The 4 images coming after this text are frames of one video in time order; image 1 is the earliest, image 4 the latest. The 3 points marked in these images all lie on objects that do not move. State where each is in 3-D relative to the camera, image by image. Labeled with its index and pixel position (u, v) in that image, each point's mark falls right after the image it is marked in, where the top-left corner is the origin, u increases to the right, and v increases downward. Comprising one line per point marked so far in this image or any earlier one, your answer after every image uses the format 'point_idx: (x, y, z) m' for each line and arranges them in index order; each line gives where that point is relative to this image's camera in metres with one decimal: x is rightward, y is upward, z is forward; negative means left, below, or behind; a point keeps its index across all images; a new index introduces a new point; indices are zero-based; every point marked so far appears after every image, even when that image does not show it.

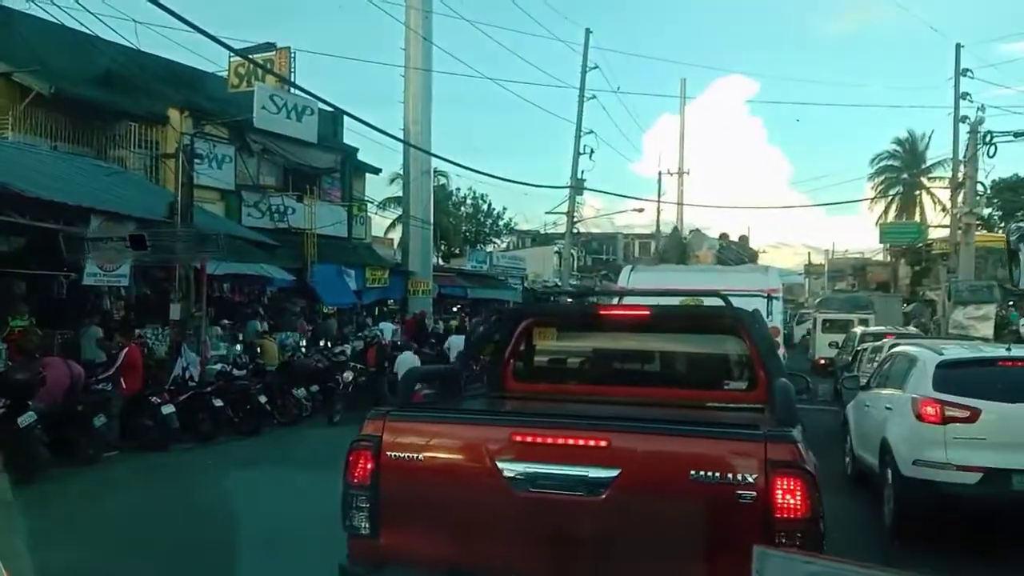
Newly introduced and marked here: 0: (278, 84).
0: (-4.2, +3.7, +17.6) m
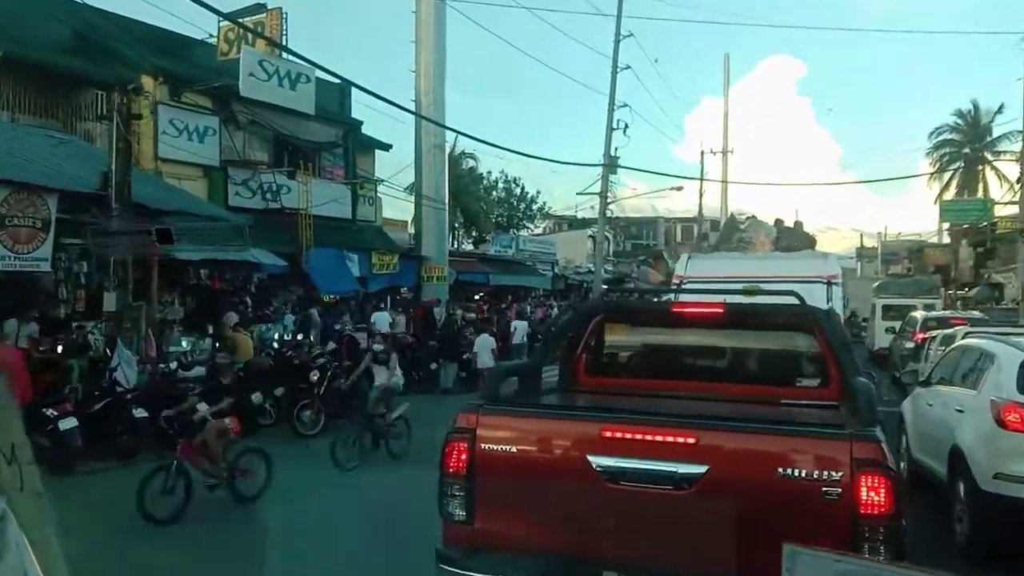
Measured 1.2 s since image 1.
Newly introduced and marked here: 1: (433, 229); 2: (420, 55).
0: (-3.9, +3.9, +15.9) m
1: (-1.6, +1.2, +19.4) m
2: (-1.9, +4.8, +19.9) m
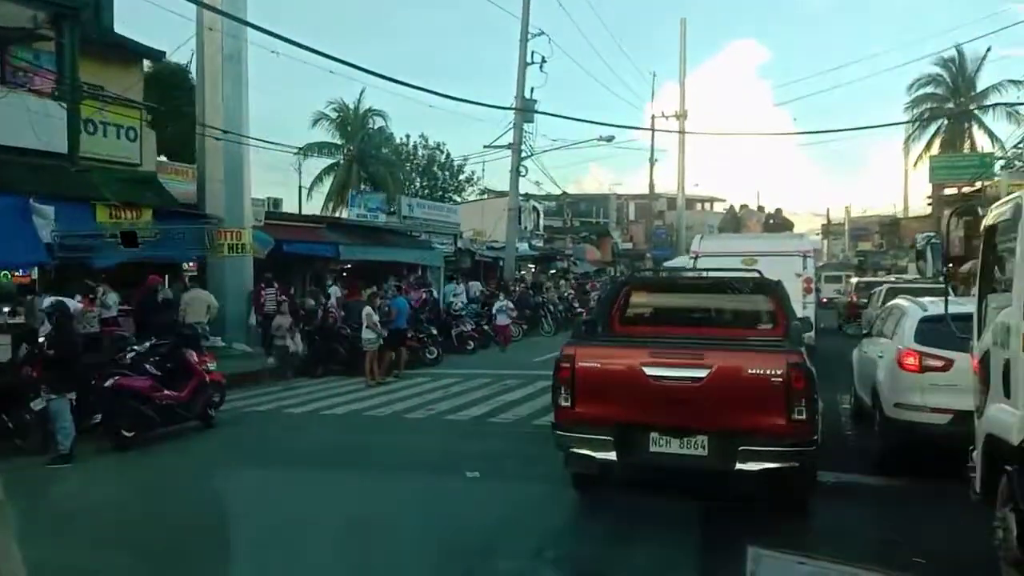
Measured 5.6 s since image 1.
0: (-6.2, +4.2, +9.5) m
1: (-3.9, +1.5, +13.1) m
2: (-4.2, +5.1, +13.5) m
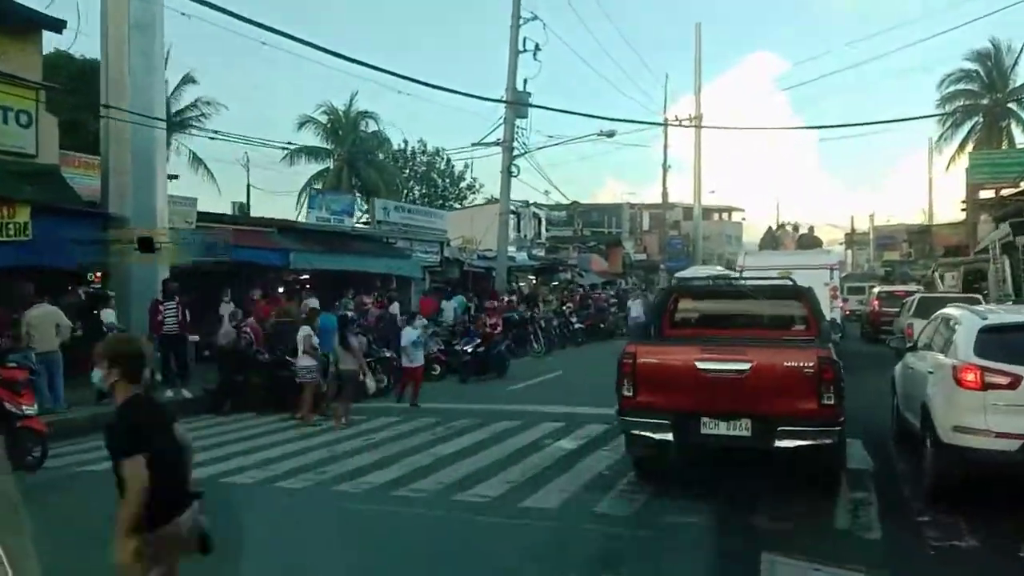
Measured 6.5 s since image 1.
0: (-6.6, +4.0, +7.3) m
1: (-4.3, +1.4, +10.9) m
2: (-4.6, +4.9, +11.3) m
